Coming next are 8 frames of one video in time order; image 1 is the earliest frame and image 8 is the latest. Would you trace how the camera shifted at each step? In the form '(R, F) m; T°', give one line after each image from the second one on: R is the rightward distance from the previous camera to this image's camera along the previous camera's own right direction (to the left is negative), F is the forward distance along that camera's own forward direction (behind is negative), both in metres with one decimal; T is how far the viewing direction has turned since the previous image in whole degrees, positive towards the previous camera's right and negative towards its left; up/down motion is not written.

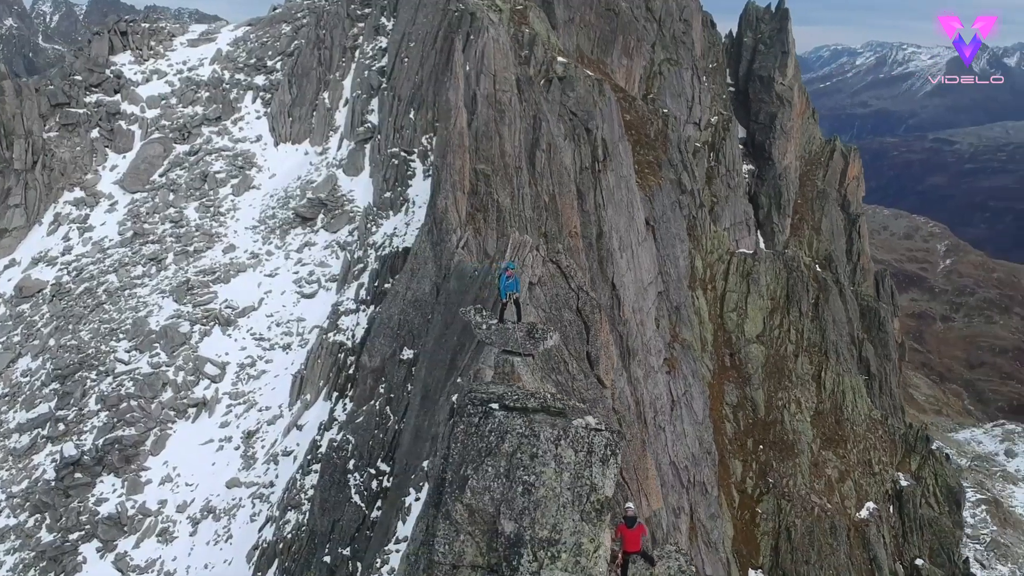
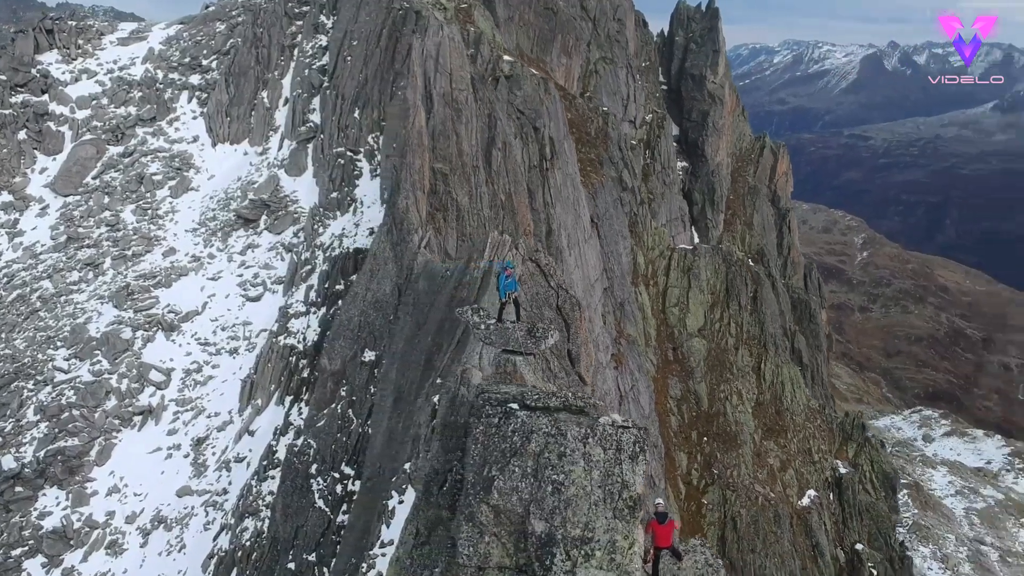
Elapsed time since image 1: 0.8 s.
(-1.2, +0.1) m; +4°
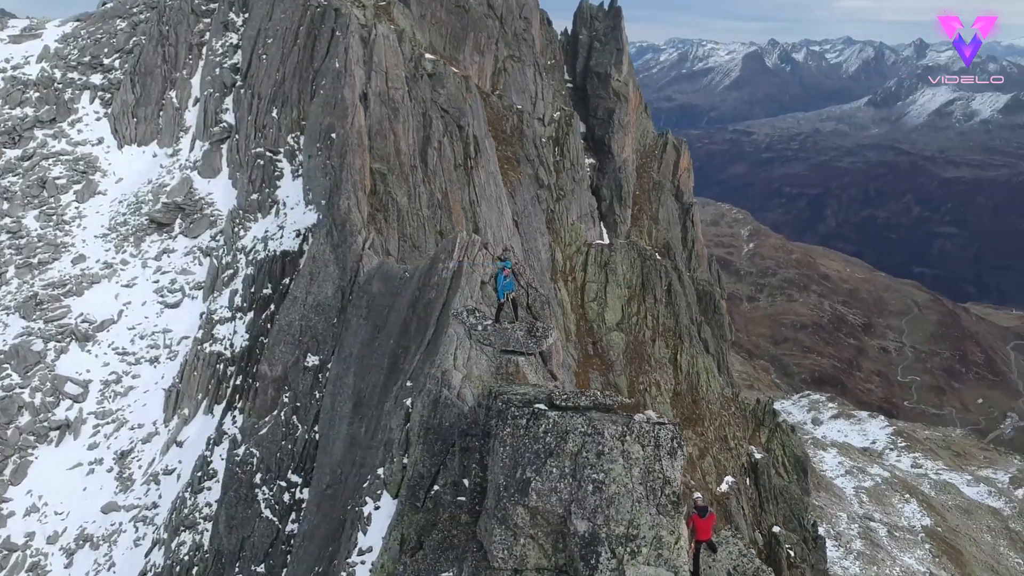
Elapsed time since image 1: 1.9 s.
(-1.6, +0.1) m; +6°
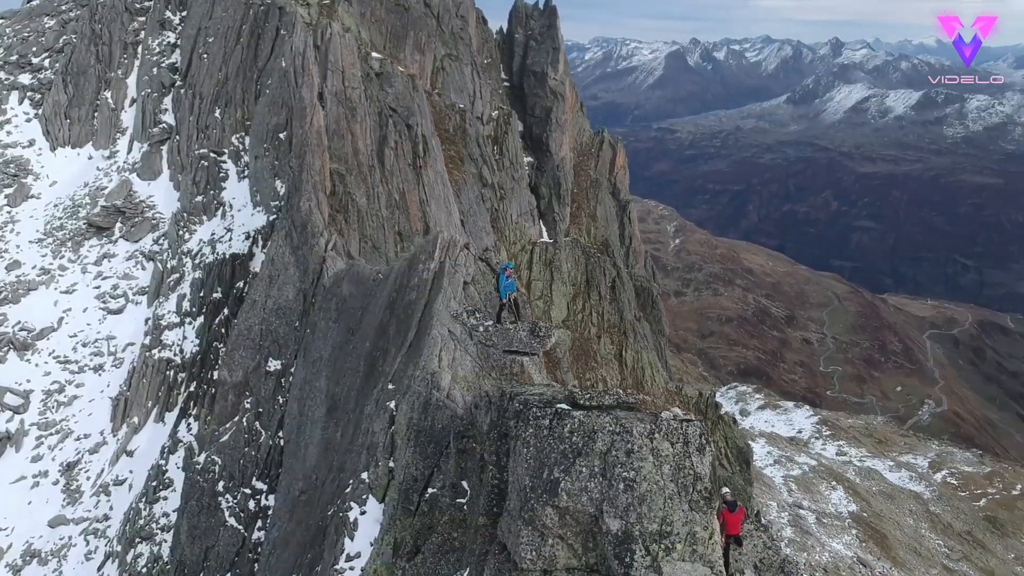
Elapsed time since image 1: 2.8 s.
(-1.2, +0.1) m; +4°
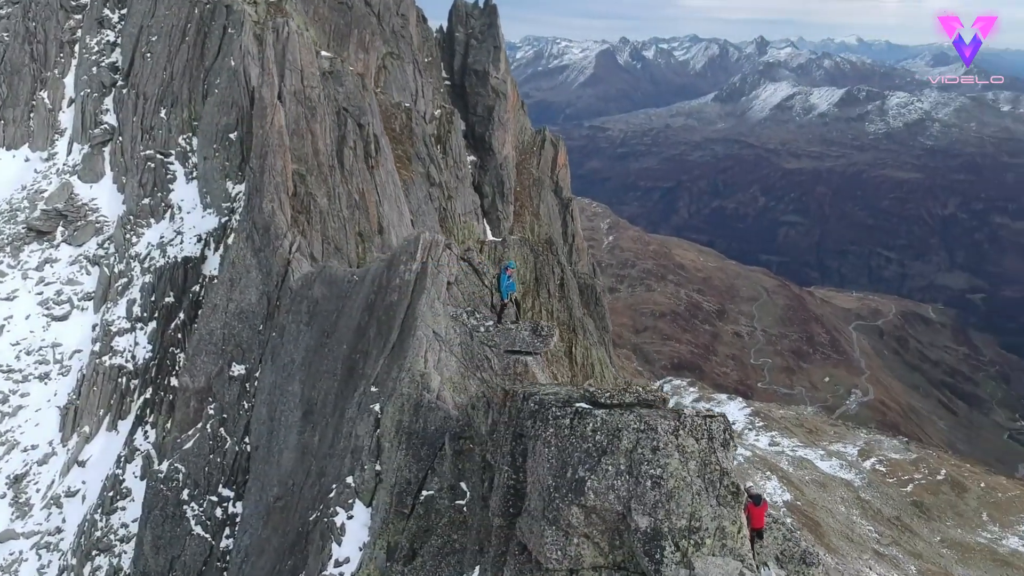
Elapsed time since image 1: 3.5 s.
(-1.1, +0.1) m; +4°
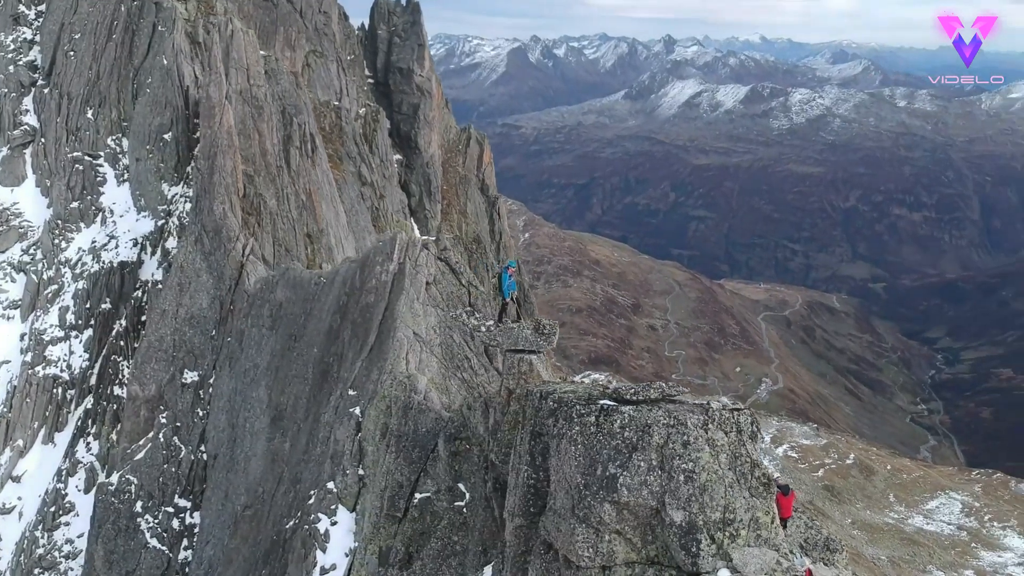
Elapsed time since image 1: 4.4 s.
(-1.4, +0.1) m; +5°
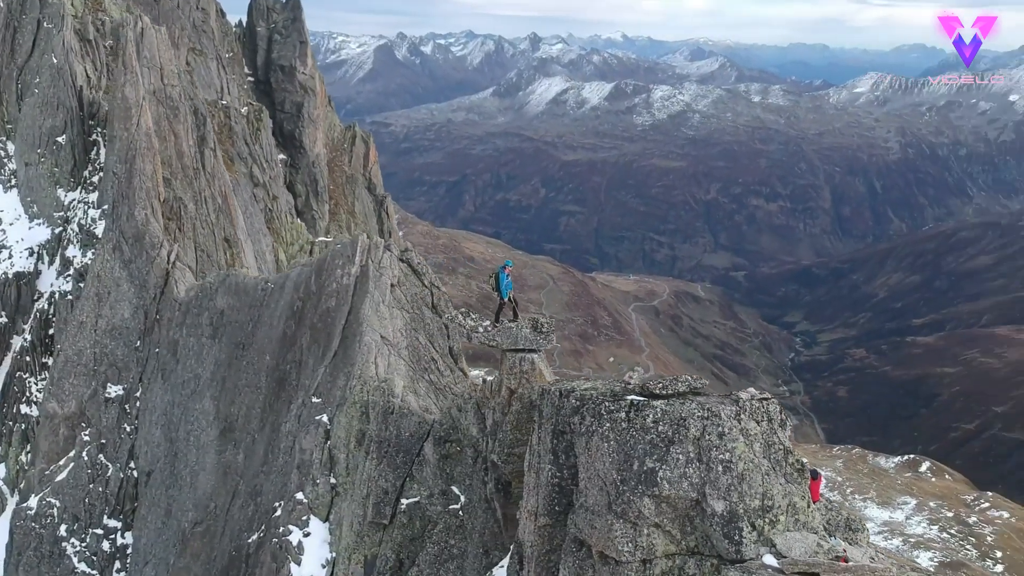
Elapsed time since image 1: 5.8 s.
(-2.0, +0.2) m; +7°
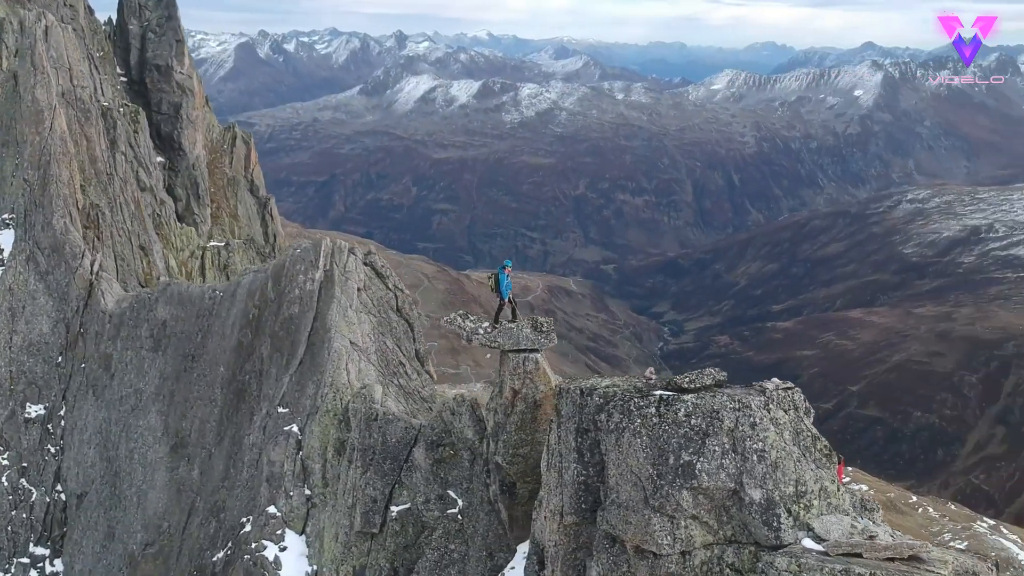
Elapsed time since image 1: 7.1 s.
(-2.0, +0.2) m; +7°
